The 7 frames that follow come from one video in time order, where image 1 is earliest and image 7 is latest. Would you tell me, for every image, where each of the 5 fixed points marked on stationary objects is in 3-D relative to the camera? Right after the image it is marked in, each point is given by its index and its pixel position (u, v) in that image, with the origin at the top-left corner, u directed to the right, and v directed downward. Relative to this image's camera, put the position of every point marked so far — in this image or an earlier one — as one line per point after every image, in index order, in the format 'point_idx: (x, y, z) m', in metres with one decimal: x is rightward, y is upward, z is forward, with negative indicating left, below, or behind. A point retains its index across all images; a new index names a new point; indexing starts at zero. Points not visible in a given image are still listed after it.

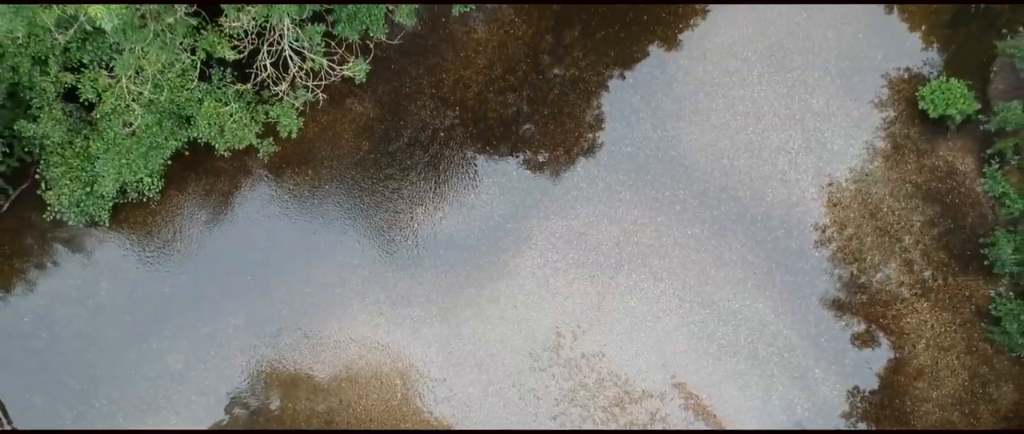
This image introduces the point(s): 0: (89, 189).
0: (-4.9, +0.3, +10.8) m
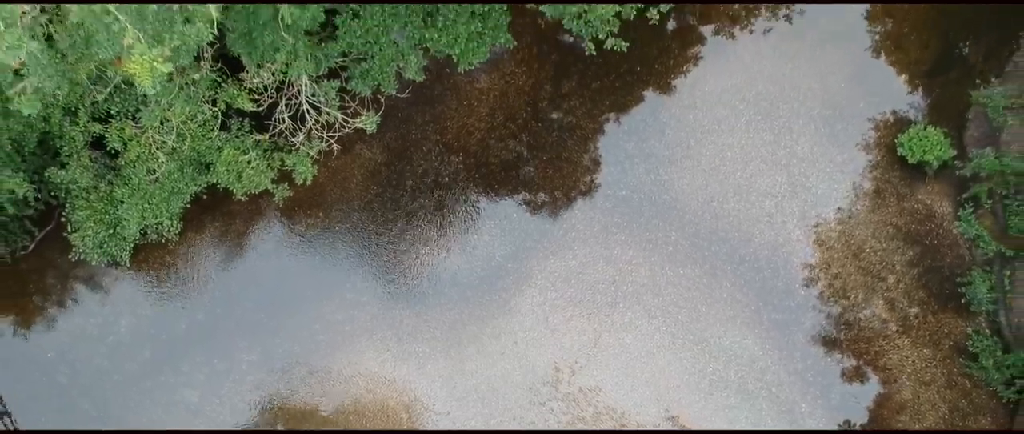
0: (-4.9, -0.2, +11.5) m
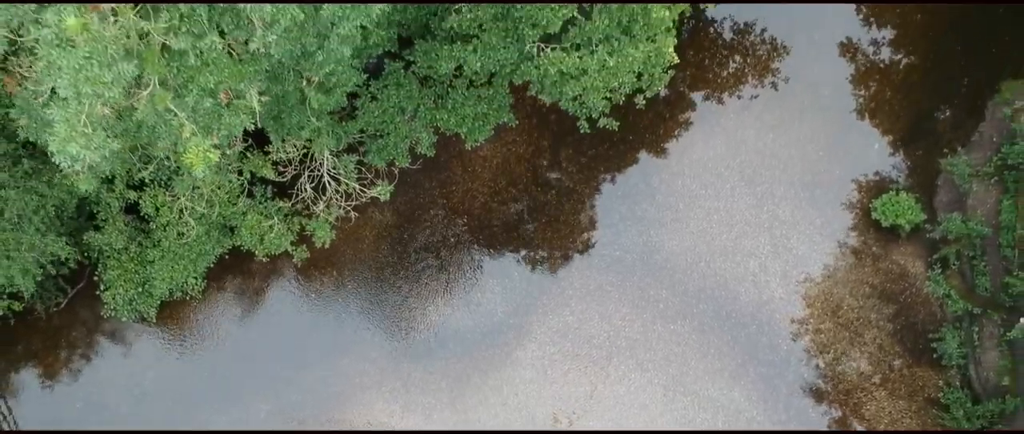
0: (-4.8, -0.9, +12.3) m
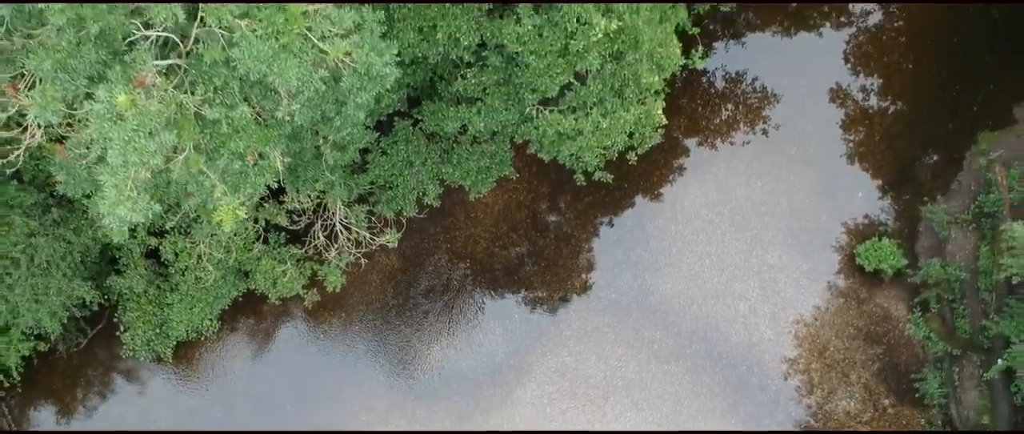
0: (-4.8, -1.5, +13.0) m
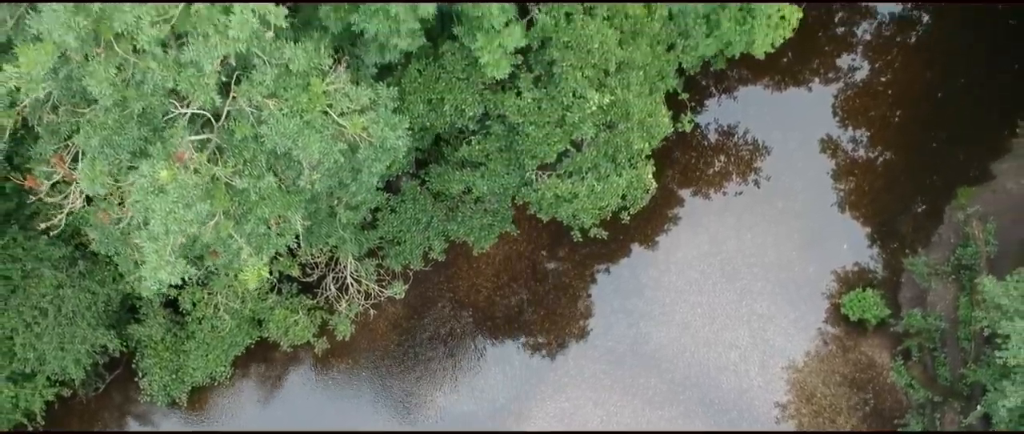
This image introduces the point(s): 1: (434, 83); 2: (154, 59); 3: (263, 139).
0: (-4.8, -2.3, +13.6) m
1: (-0.8, +1.3, +9.5) m
2: (-2.7, +1.2, +7.1) m
3: (-2.1, +0.7, +7.9) m
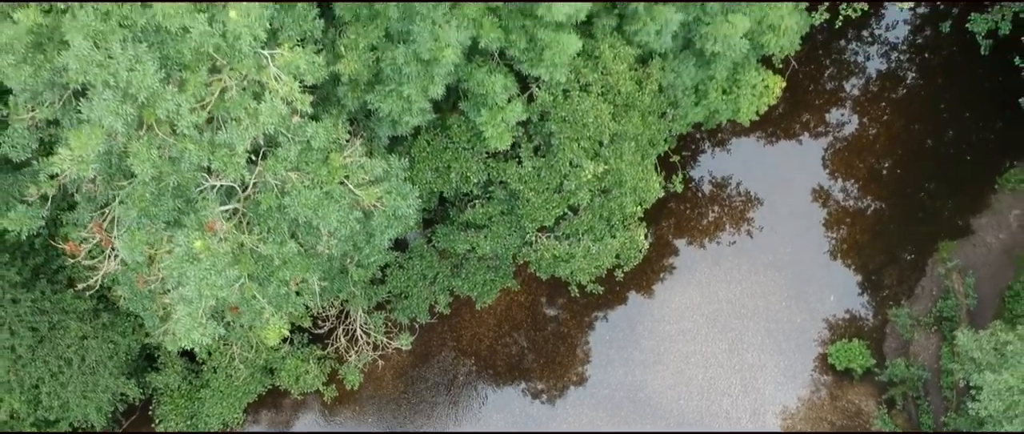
0: (-4.8, -3.1, +14.2) m
1: (-0.8, +0.7, +10.2) m
2: (-2.7, +0.6, +7.9) m
3: (-2.1, +0.1, +8.6) m
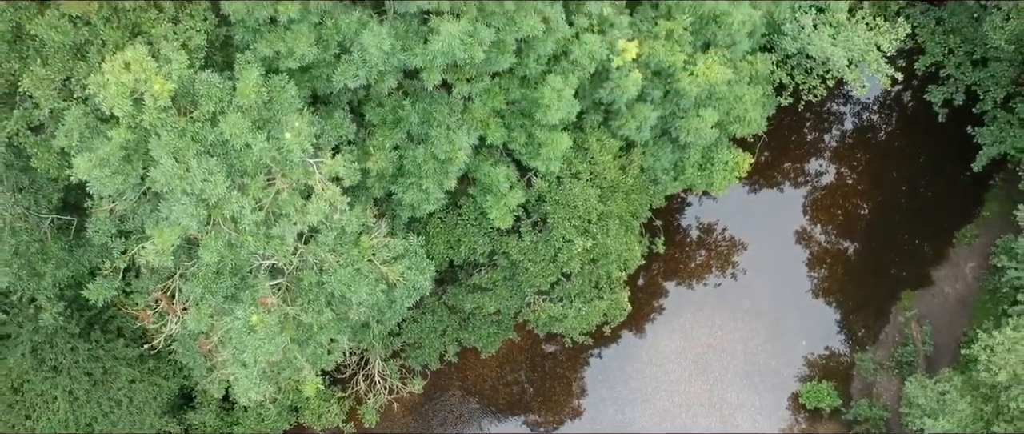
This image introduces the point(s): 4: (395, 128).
0: (-4.8, -4.0, +15.7) m
1: (-0.7, -0.1, +11.9) m
2: (-2.7, -0.1, +9.5) m
3: (-2.0, -0.7, +10.2) m
4: (-1.3, +1.0, +10.6) m
